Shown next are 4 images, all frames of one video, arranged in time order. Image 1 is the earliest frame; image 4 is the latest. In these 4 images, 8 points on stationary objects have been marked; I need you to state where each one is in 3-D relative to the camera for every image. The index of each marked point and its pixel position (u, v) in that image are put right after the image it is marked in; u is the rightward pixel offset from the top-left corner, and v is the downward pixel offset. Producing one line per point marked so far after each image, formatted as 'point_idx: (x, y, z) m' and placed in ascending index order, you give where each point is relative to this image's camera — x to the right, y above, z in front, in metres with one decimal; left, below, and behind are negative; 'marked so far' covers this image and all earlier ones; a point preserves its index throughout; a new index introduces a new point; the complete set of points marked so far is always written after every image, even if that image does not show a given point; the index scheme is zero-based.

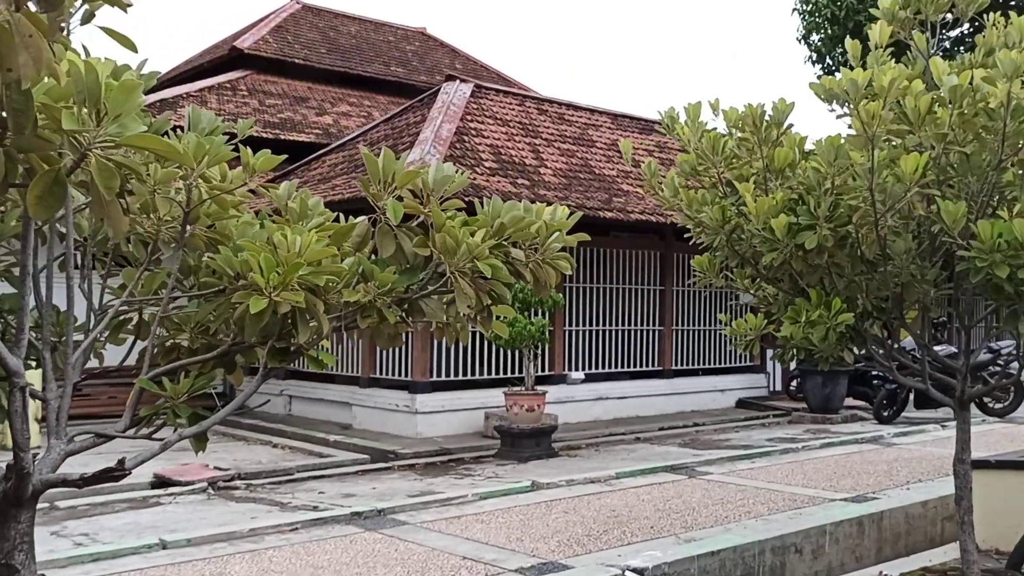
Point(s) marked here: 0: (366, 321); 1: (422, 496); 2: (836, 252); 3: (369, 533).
0: (-0.4, -0.1, +2.3) m
1: (-0.7, -1.7, +7.4) m
2: (+1.4, +0.2, +4.1) m
3: (-0.9, -1.6, +5.9) m
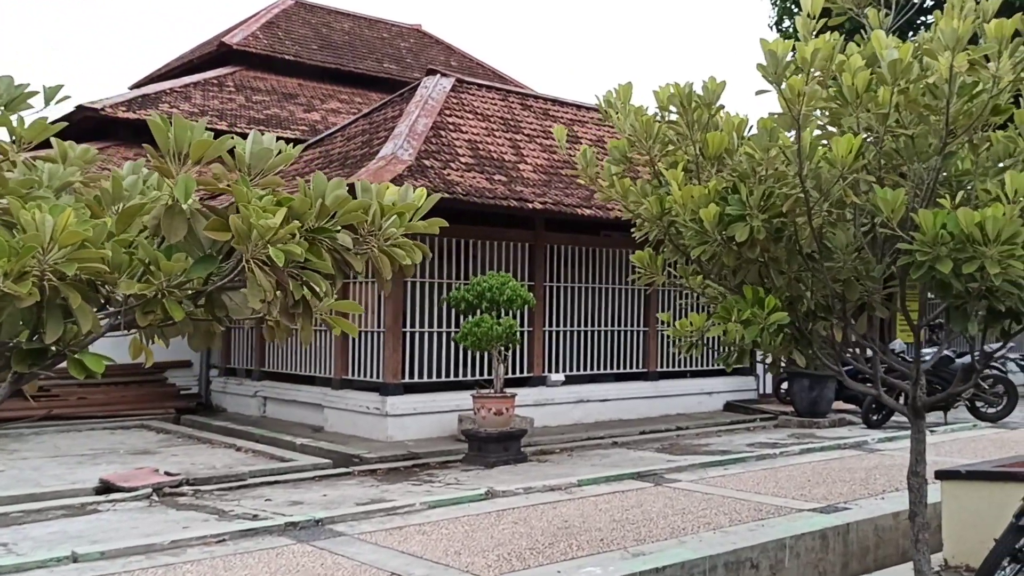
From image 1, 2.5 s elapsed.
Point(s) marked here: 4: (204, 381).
0: (-0.8, -0.1, +1.9) m
1: (-1.1, -1.7, +7.1) m
2: (+1.0, +0.2, +3.7) m
3: (-1.3, -1.6, +5.6) m
4: (-4.7, -1.4, +14.1) m
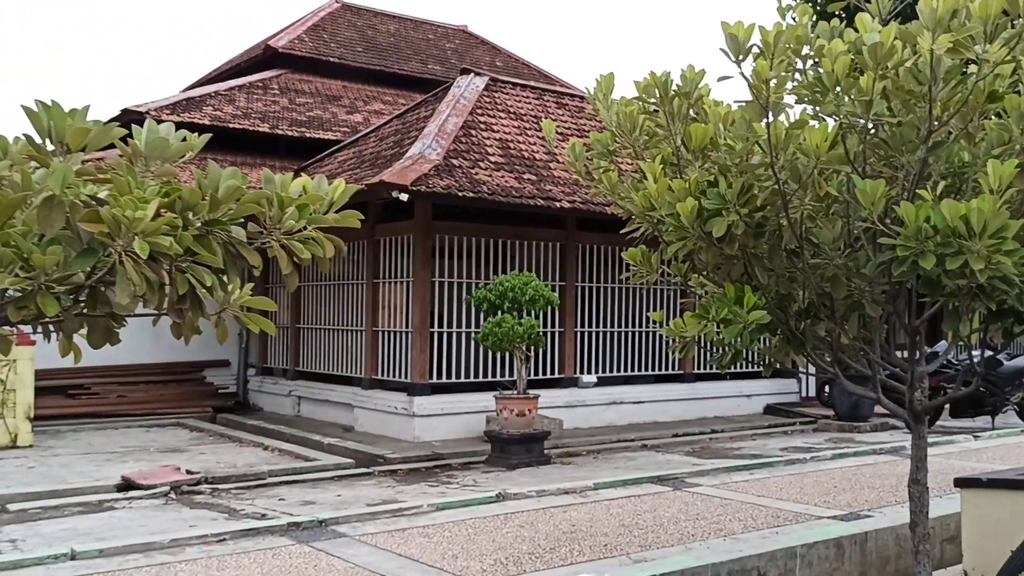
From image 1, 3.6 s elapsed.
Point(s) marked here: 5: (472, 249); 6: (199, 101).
0: (-1.0, -0.1, +1.9) m
1: (-1.0, -1.7, +7.0) m
2: (+0.9, +0.2, +3.5) m
3: (-1.3, -1.6, +5.6) m
4: (-4.2, -1.4, +14.2) m
5: (-0.5, +0.5, +11.4) m
6: (-6.0, +3.6, +17.8) m
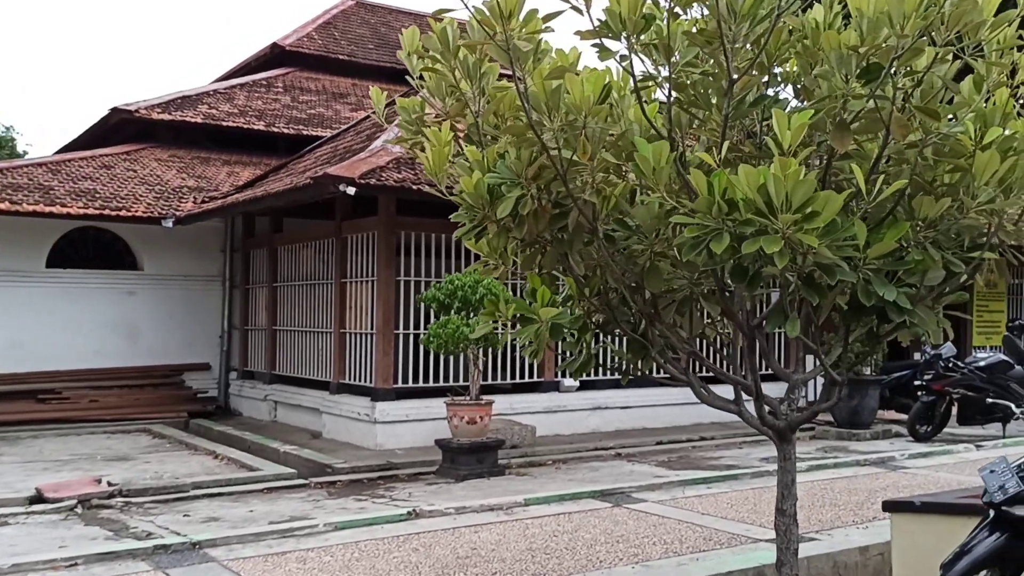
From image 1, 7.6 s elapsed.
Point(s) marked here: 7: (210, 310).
0: (-1.9, 0.0, +1.3) m
1: (-1.6, -1.6, +6.5) m
2: (+0.1, +0.2, +2.9) m
3: (-2.0, -1.6, +5.0) m
4: (-4.4, -1.4, +13.9) m
5: (-0.9, +0.5, +10.9) m
6: (-6.1, +3.6, +17.5) m
7: (-4.7, -0.3, +14.2) m
